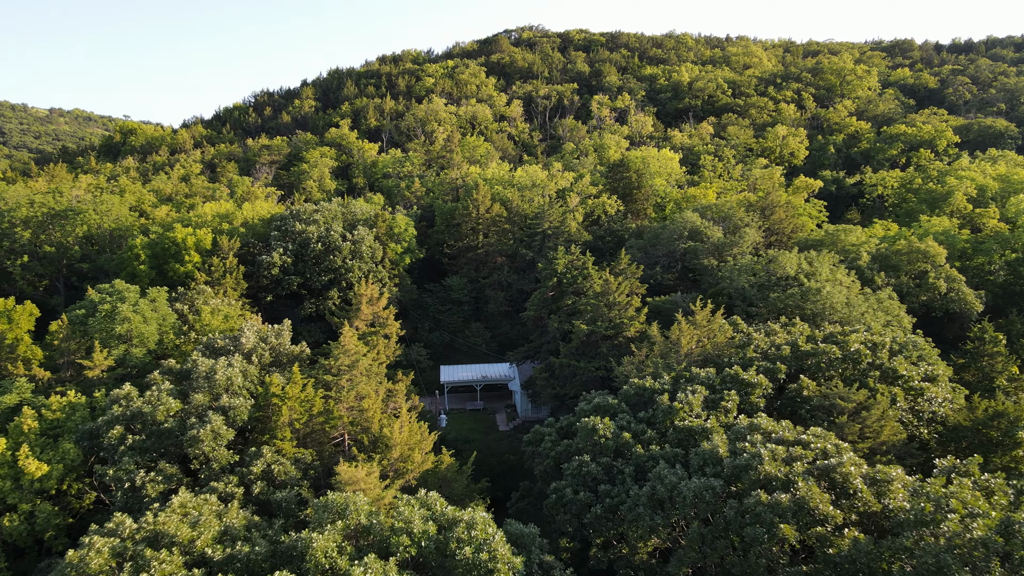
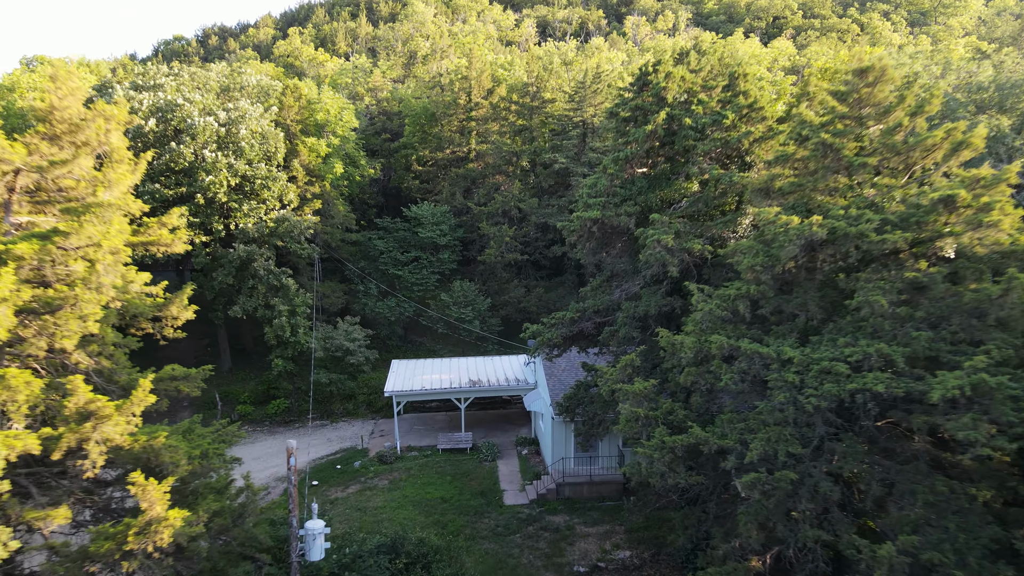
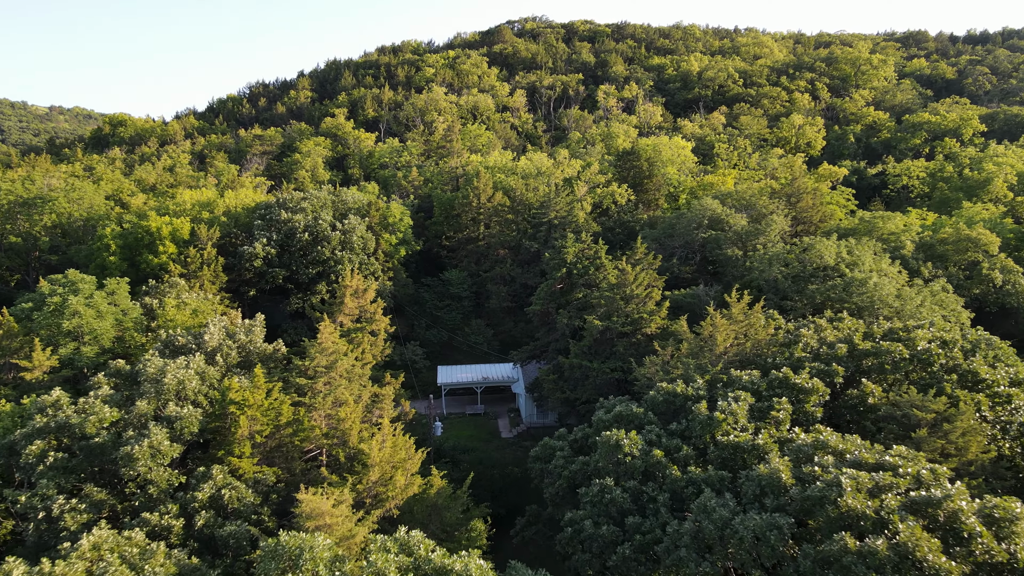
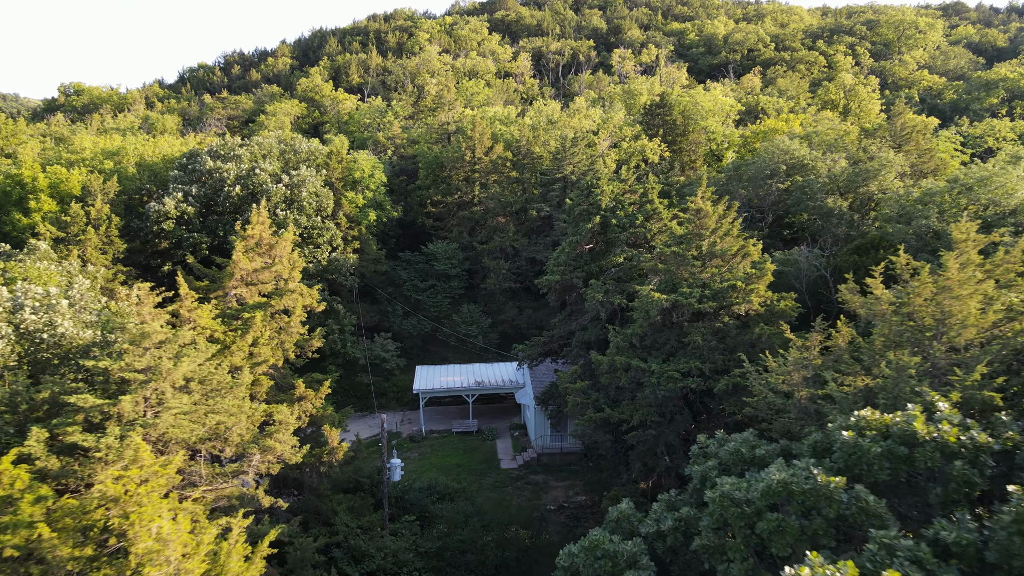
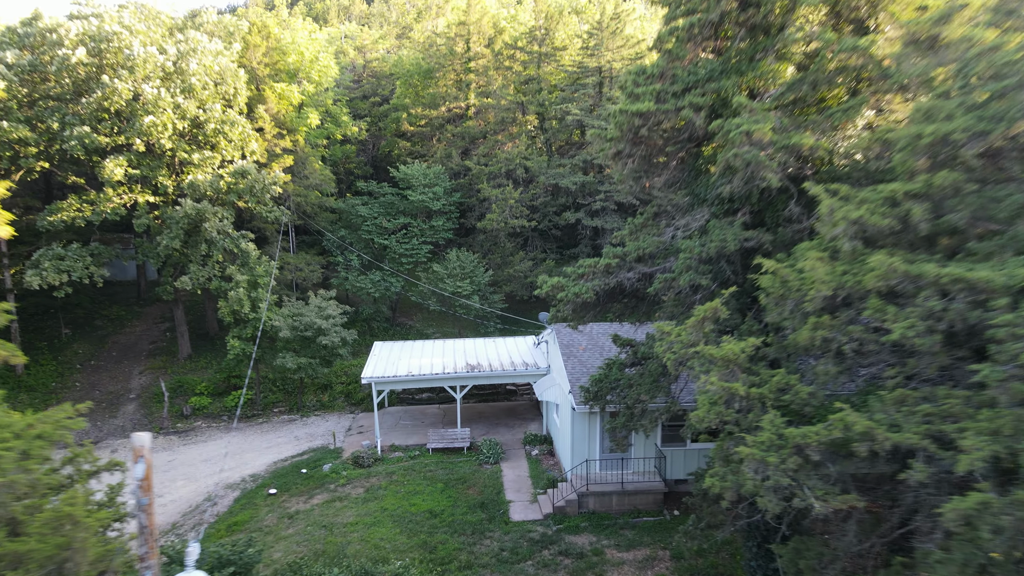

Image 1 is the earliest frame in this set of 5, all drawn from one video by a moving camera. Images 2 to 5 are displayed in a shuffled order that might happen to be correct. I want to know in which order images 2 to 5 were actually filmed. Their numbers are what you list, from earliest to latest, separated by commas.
3, 4, 2, 5
